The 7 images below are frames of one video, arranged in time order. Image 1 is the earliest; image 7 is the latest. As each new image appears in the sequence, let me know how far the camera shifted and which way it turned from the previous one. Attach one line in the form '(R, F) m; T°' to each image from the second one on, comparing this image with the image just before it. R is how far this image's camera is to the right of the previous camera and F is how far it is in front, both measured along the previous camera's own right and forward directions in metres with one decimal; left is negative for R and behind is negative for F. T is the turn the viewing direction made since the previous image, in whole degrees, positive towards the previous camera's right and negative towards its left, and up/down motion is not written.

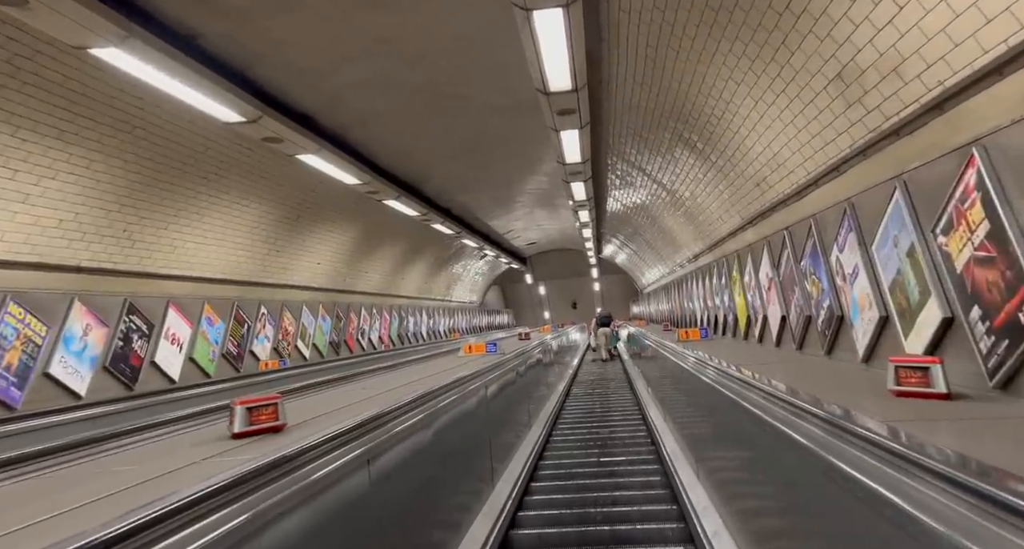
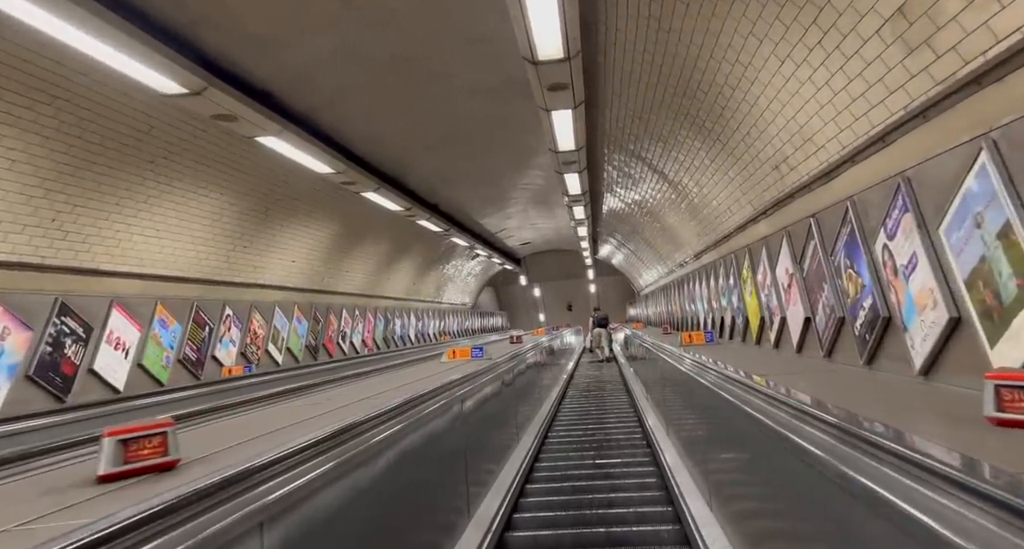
(+0.1, +0.6) m; 0°
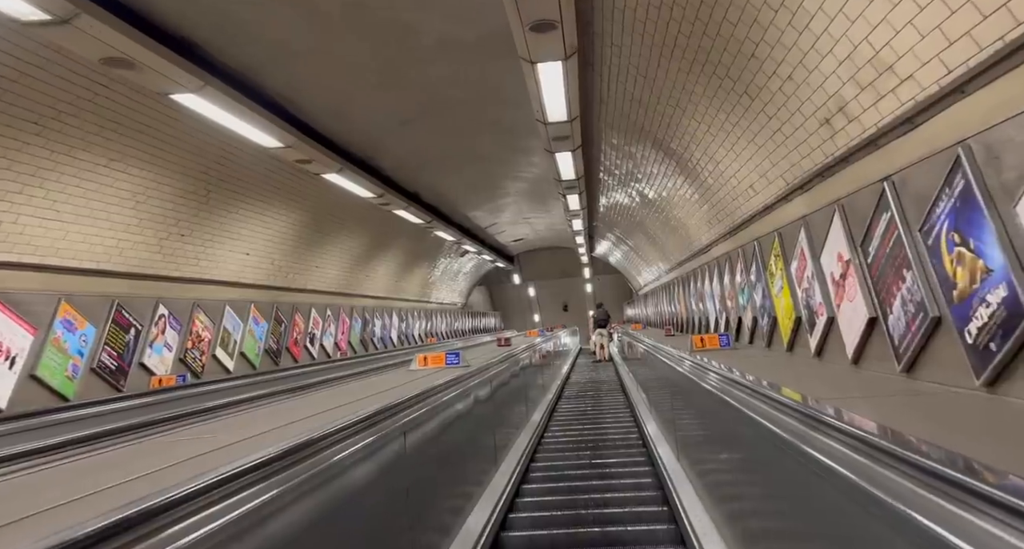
(+0.2, +0.9) m; 0°
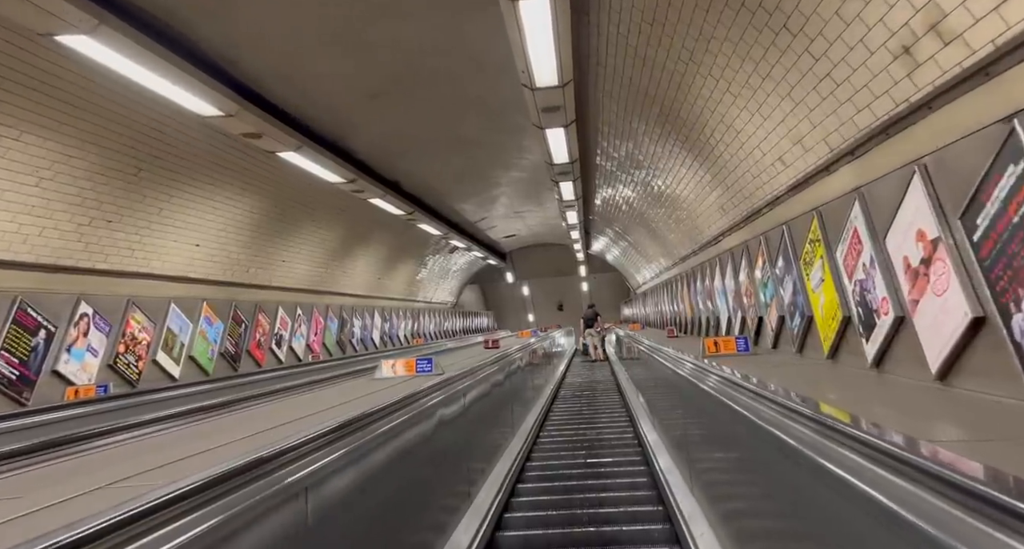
(+0.1, +0.8) m; 0°
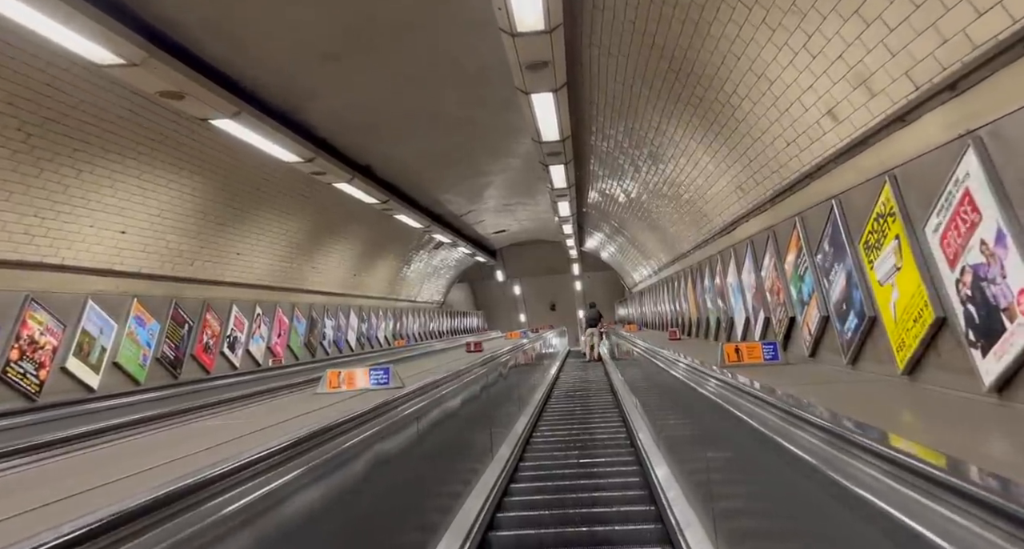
(+0.1, +0.8) m; +1°
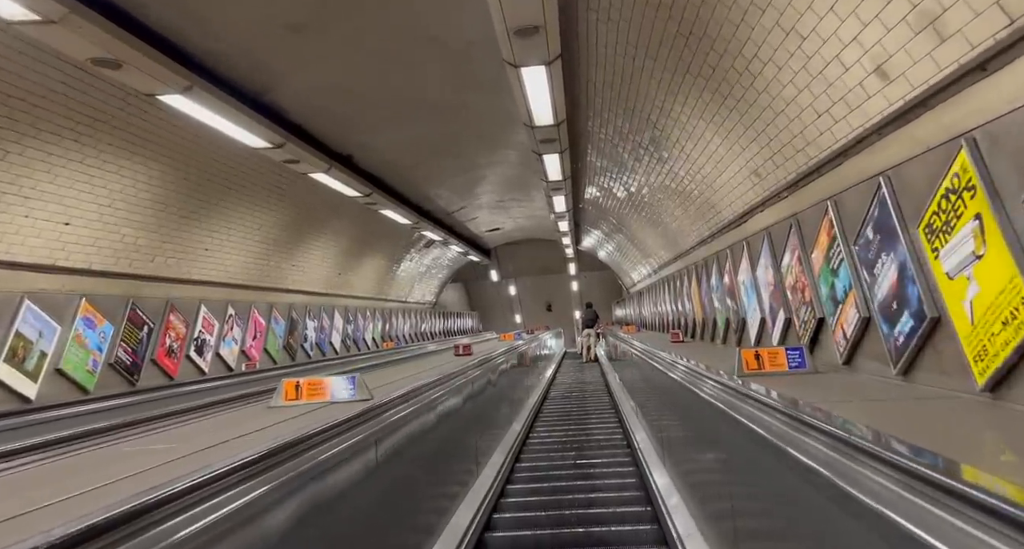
(+0.1, +0.5) m; 0°
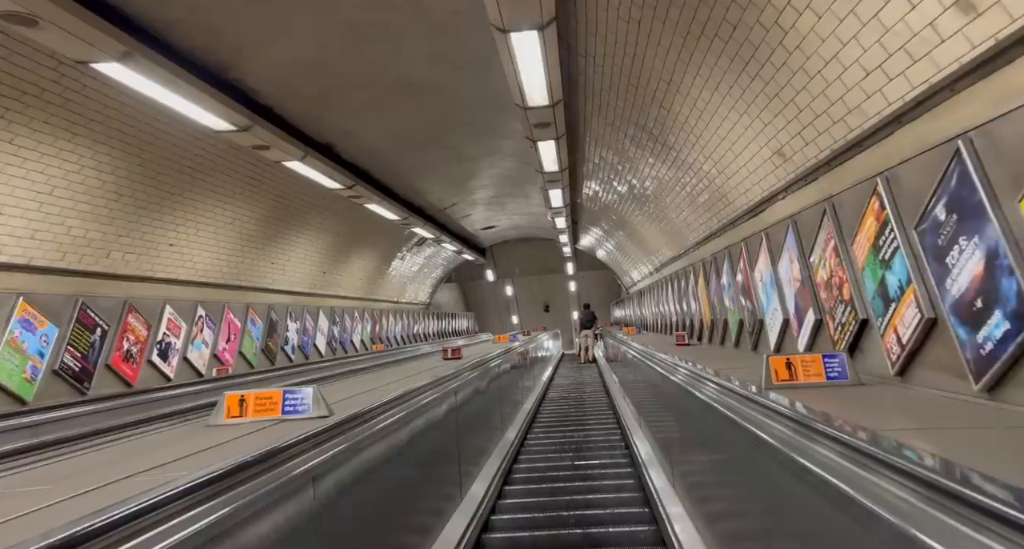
(+0.1, +0.5) m; 0°
